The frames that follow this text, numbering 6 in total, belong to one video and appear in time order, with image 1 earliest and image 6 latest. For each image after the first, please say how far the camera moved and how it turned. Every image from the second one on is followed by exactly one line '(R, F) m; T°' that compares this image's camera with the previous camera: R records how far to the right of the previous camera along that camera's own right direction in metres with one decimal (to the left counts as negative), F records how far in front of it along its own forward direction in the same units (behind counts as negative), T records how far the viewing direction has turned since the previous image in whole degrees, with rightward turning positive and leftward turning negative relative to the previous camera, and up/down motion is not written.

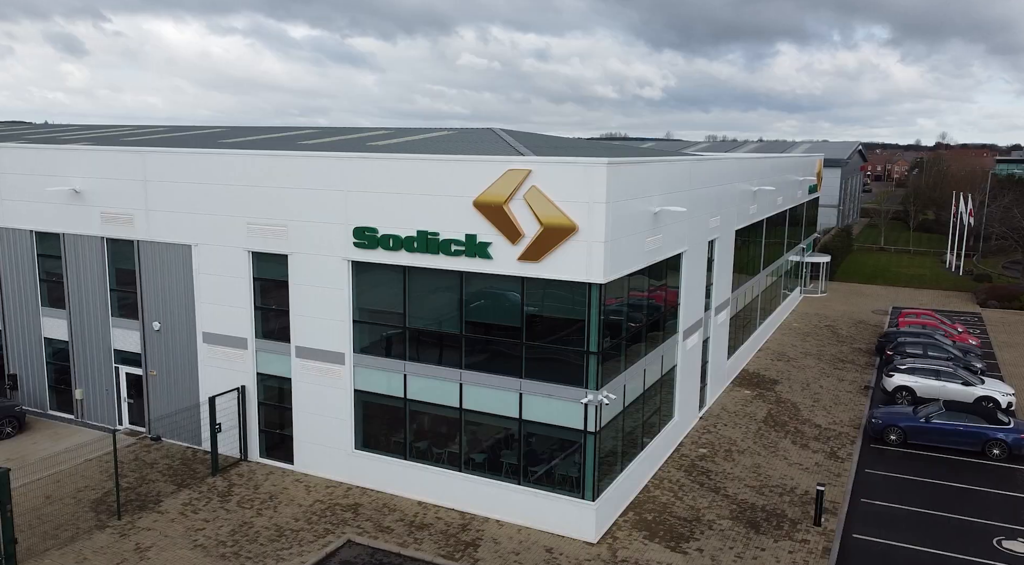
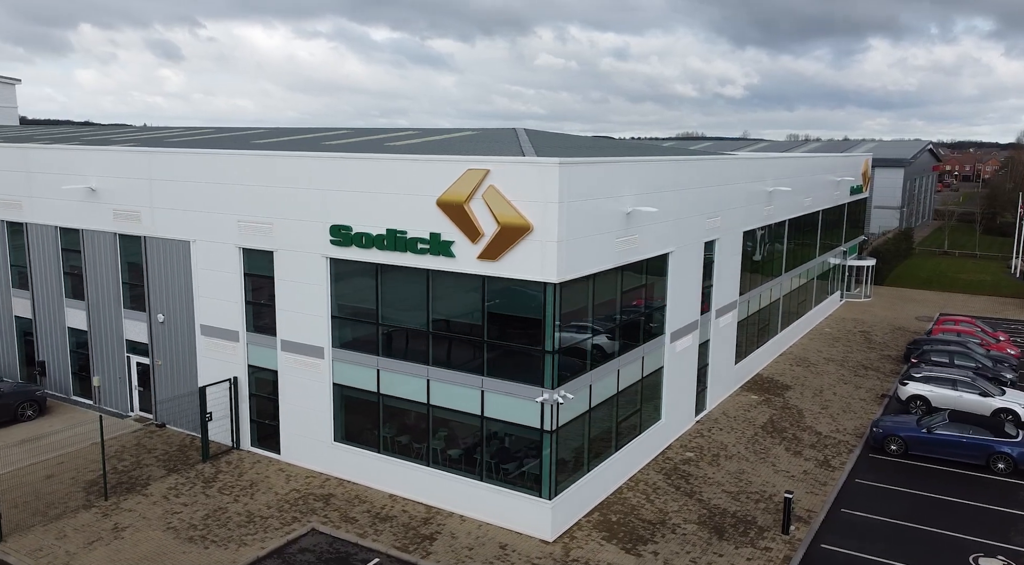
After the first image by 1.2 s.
(+2.6, -0.1) m; -6°
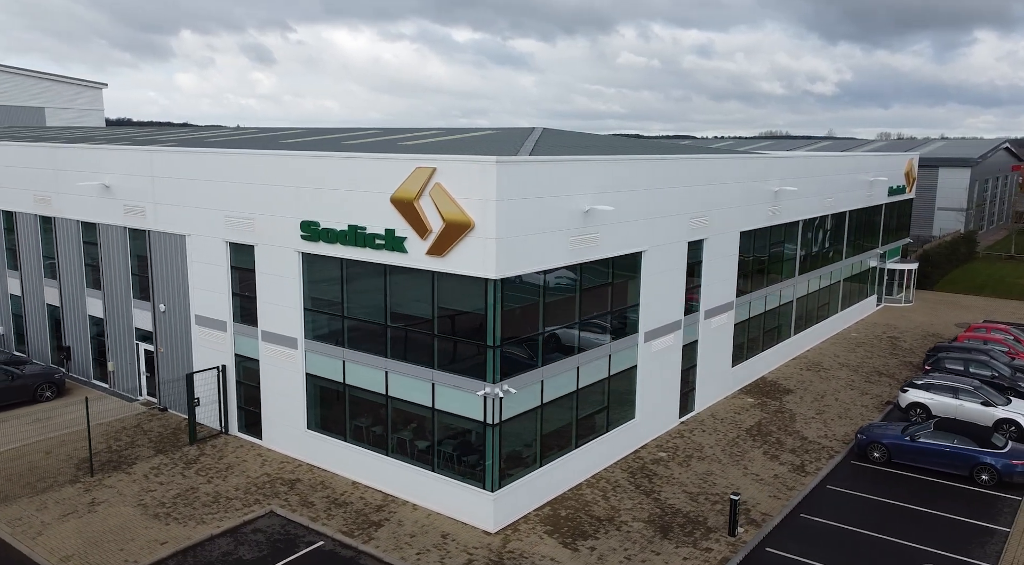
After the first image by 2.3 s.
(+3.0, -0.2) m; -6°
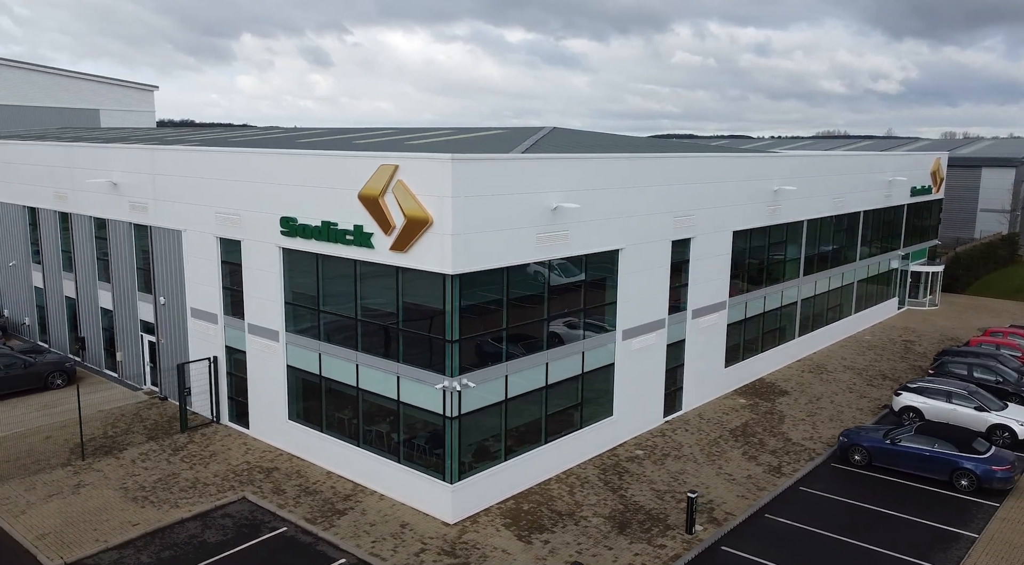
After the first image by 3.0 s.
(+2.1, -0.2) m; -4°
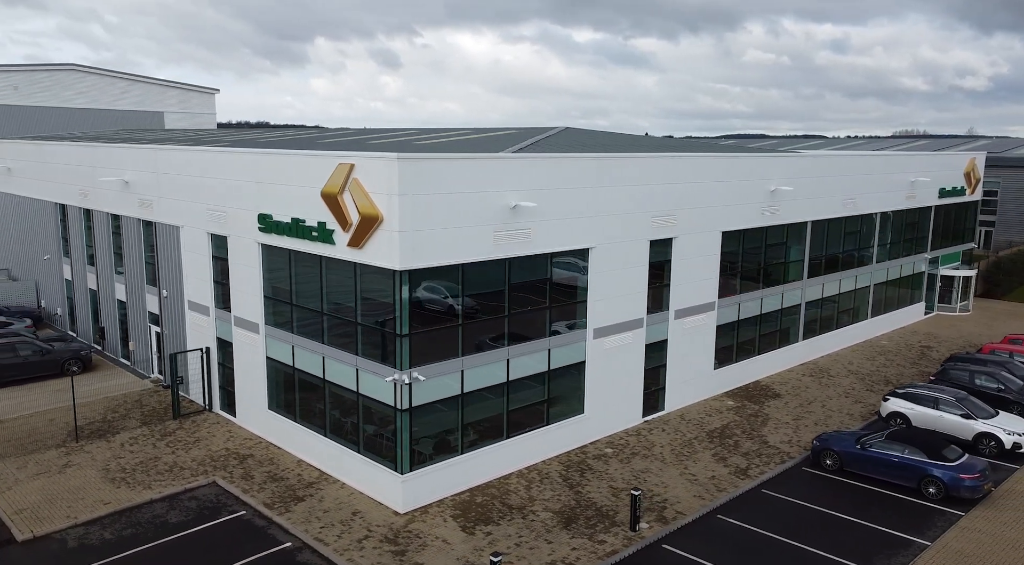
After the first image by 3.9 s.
(+2.7, -0.2) m; -5°
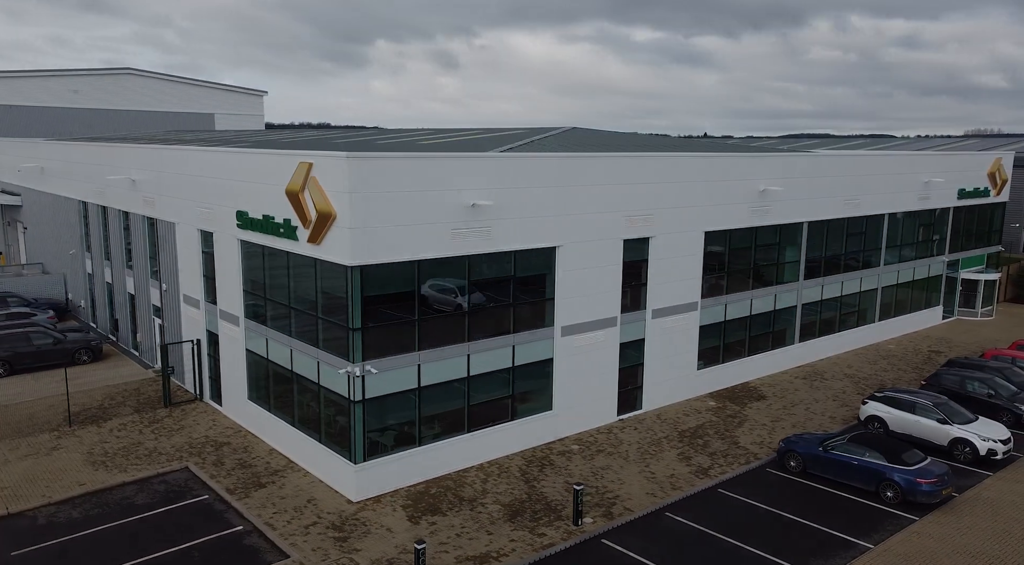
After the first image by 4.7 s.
(+2.5, -0.2) m; -4°
